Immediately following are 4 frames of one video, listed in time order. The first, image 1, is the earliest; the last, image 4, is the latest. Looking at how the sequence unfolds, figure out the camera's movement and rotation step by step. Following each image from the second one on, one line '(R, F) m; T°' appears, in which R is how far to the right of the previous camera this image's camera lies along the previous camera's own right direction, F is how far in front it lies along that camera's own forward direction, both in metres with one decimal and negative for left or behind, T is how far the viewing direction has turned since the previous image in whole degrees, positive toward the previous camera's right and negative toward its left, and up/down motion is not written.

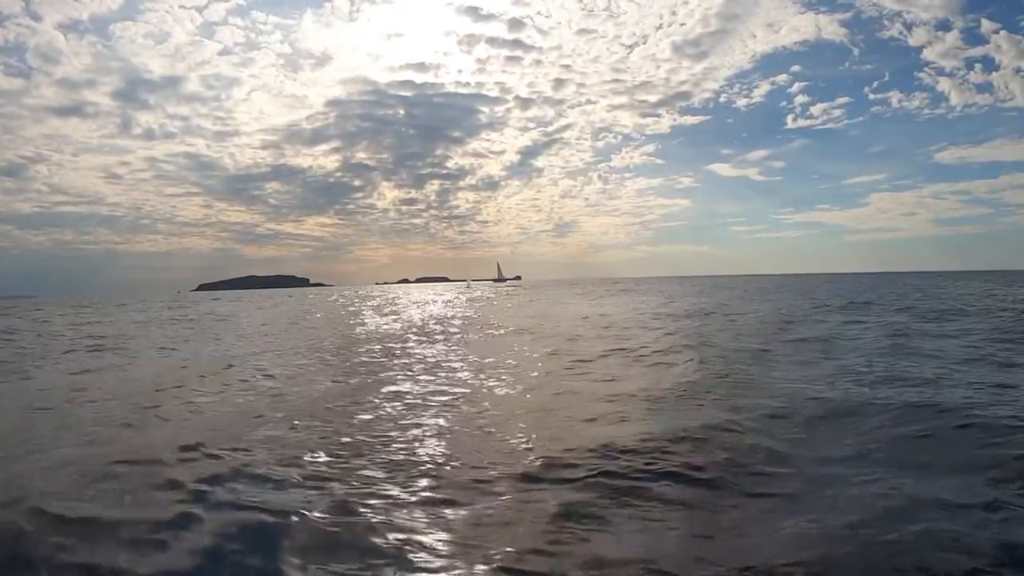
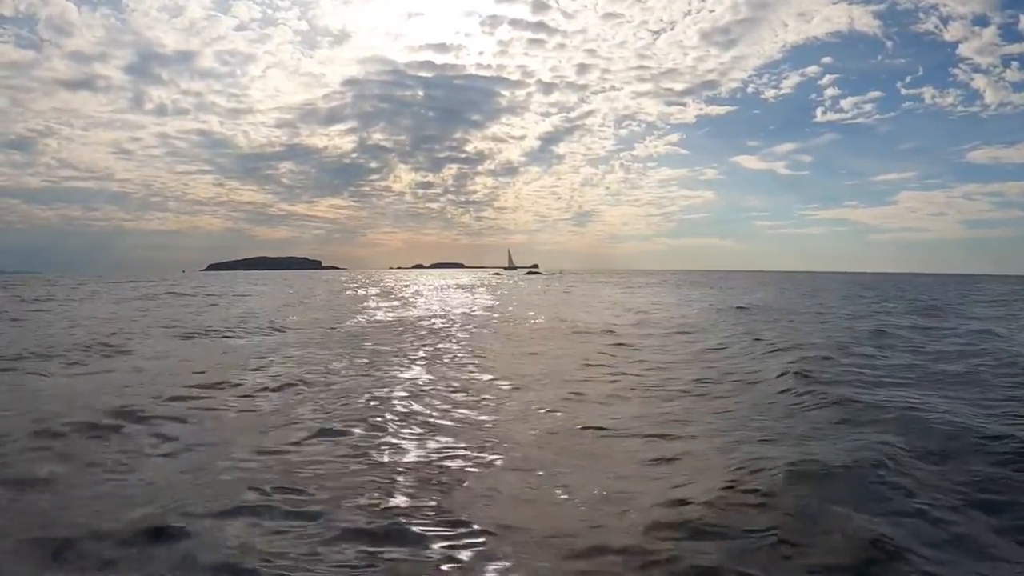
(+0.3, +6.5) m; -1°
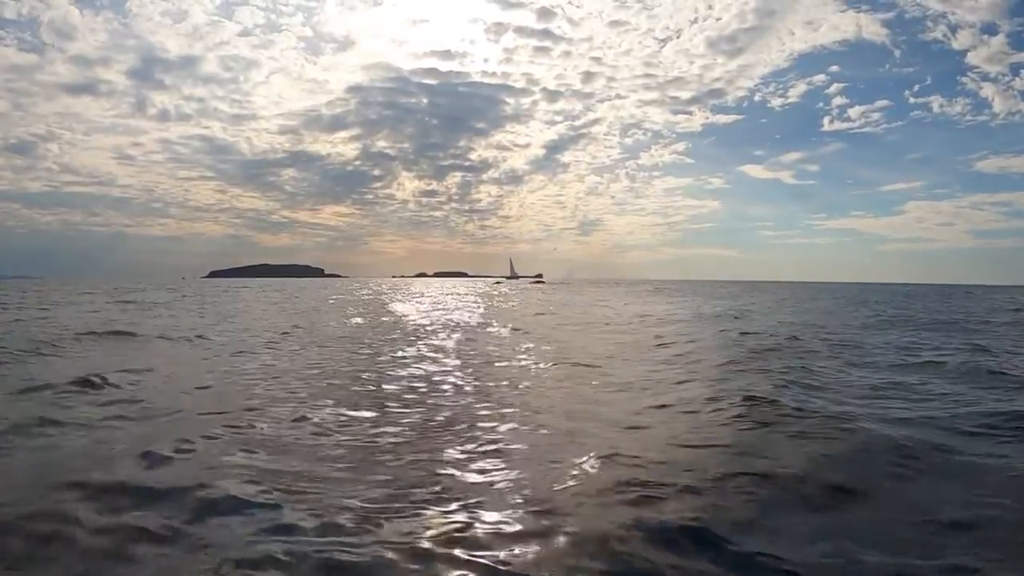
(-0.2, +3.3) m; 0°
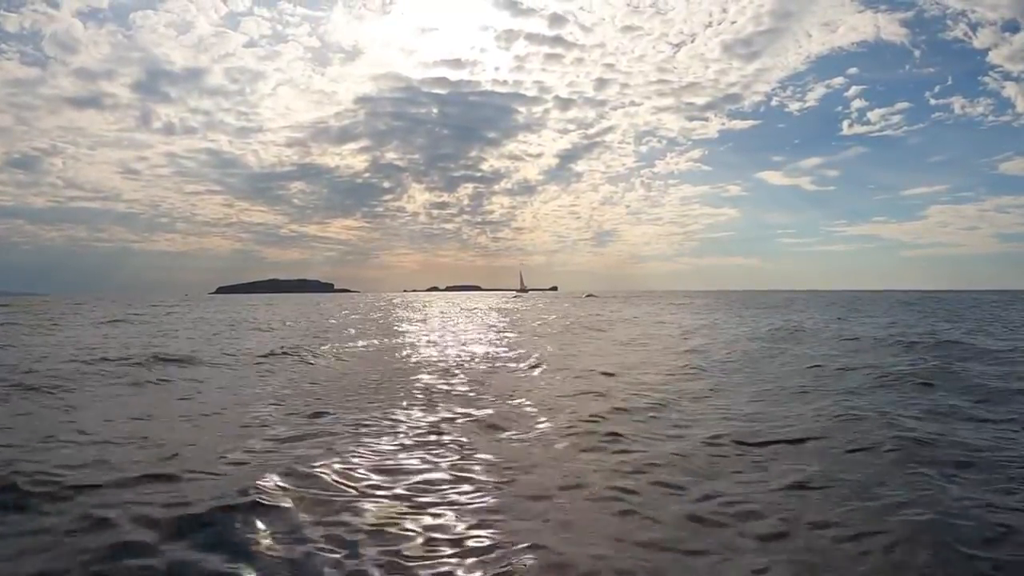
(-0.9, +7.3) m; -1°
